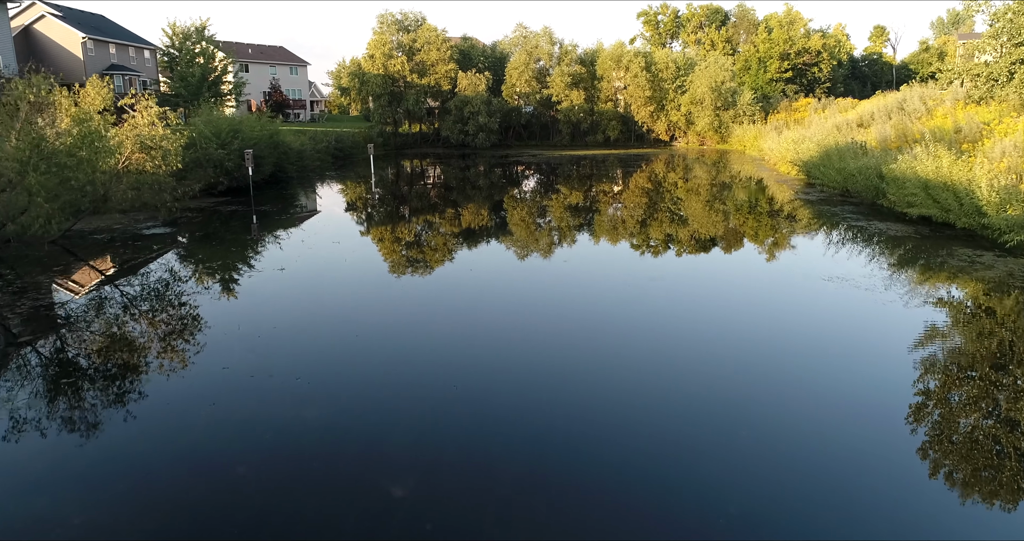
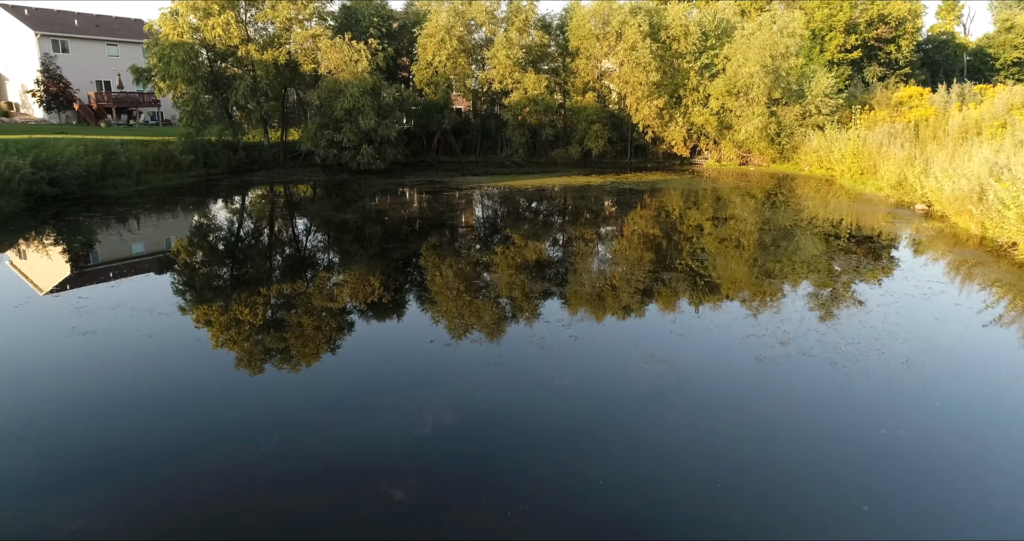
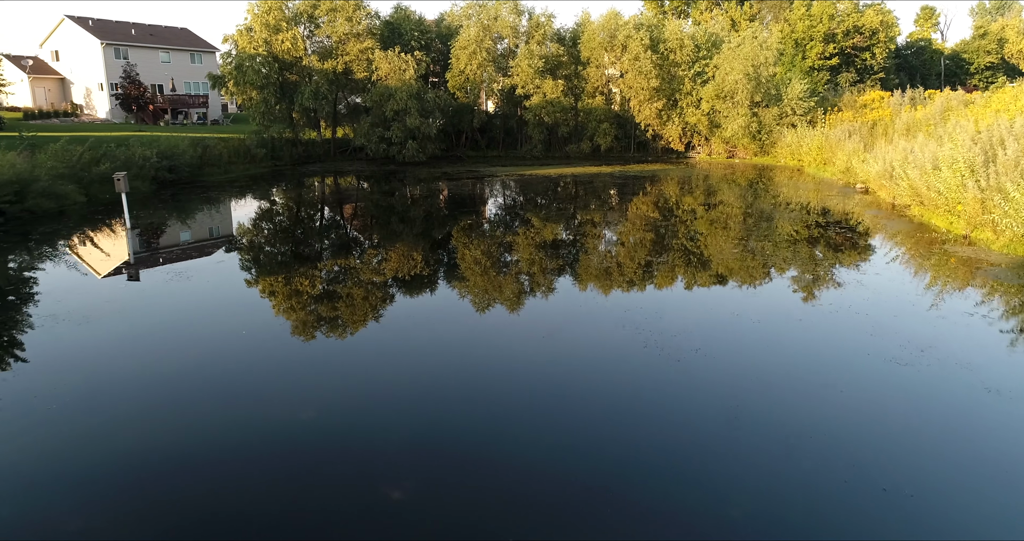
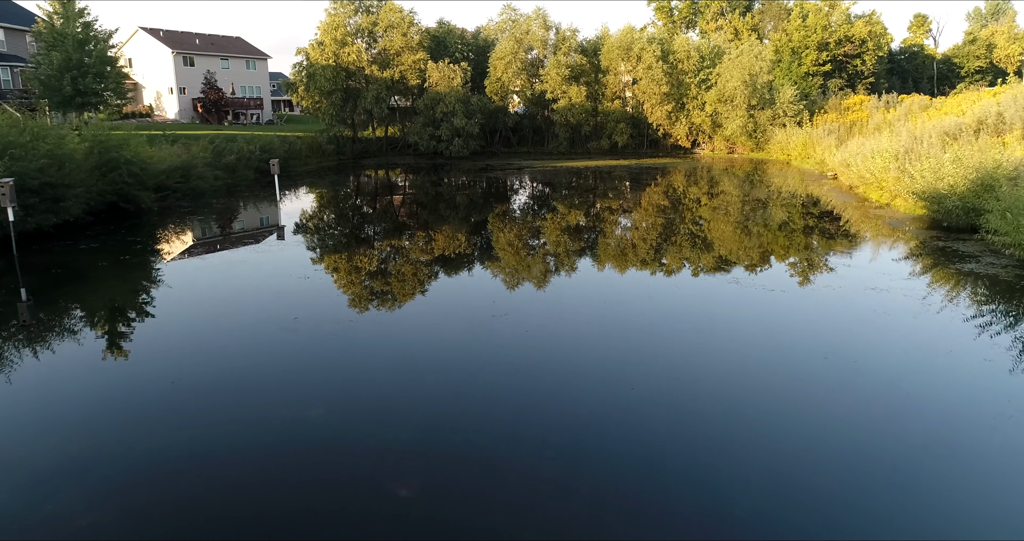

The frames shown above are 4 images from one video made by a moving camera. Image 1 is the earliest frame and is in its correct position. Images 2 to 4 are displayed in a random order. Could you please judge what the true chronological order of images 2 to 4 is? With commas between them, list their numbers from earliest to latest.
4, 3, 2
